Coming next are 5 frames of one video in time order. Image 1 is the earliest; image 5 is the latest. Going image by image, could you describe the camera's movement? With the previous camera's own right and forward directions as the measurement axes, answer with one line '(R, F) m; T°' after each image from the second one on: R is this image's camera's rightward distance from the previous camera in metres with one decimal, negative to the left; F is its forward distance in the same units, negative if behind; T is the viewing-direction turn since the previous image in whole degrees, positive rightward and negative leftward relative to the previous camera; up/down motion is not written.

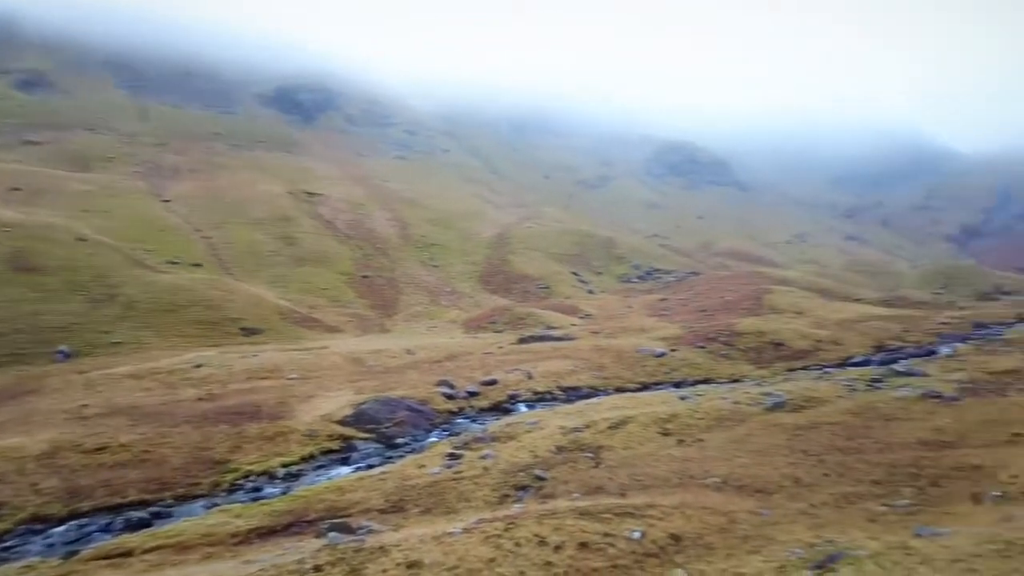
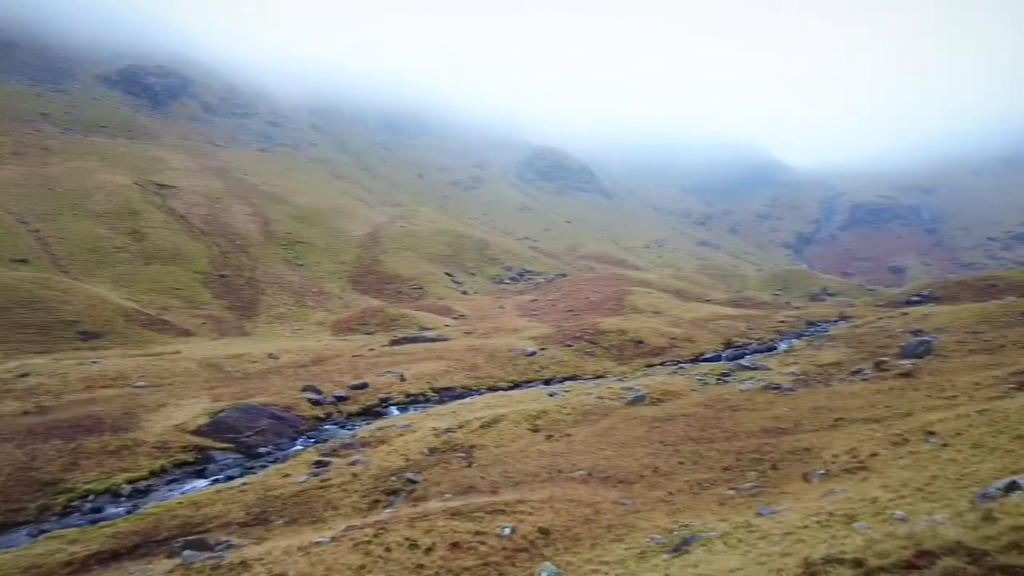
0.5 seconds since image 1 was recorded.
(+0.4, 0.0) m; +11°
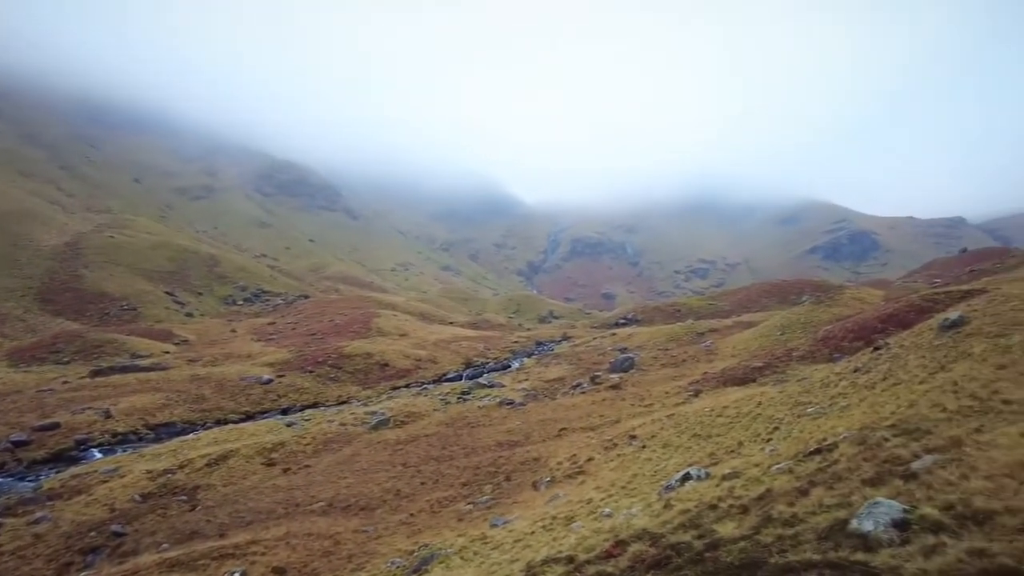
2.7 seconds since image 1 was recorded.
(+0.4, -0.3) m; +22°
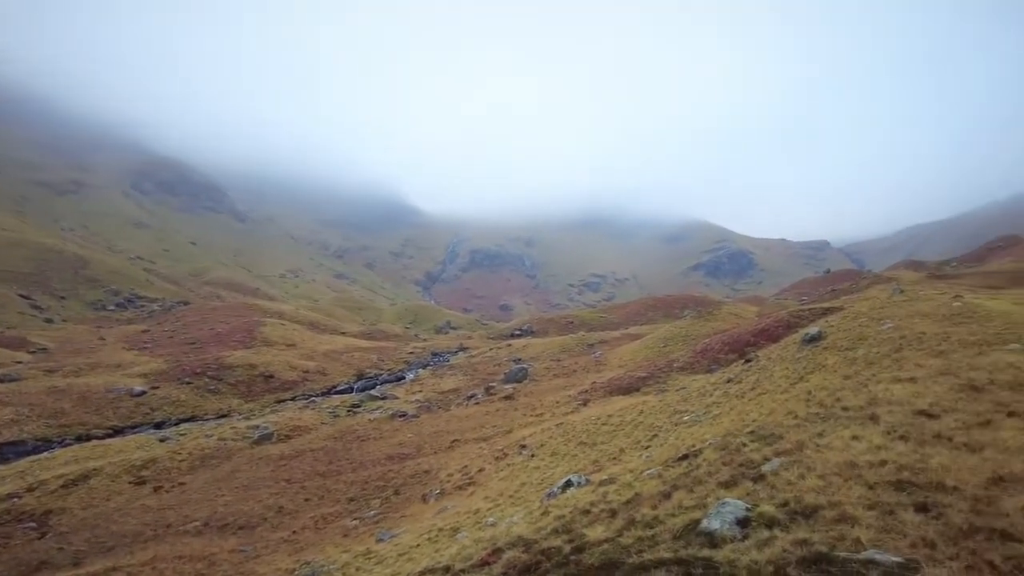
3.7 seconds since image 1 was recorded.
(+0.7, -0.3) m; +9°
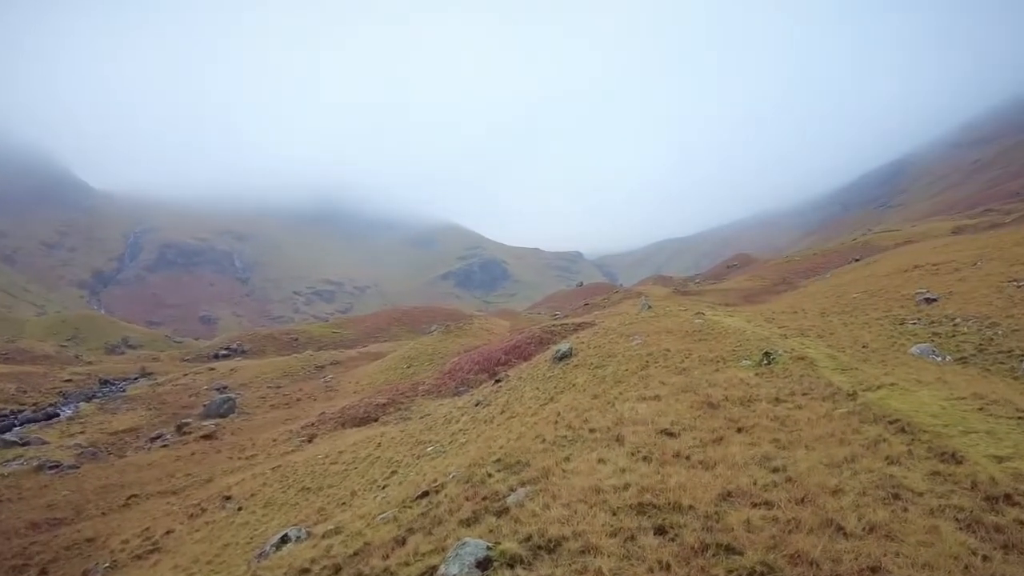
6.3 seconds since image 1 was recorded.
(+1.8, +6.2) m; +22°
